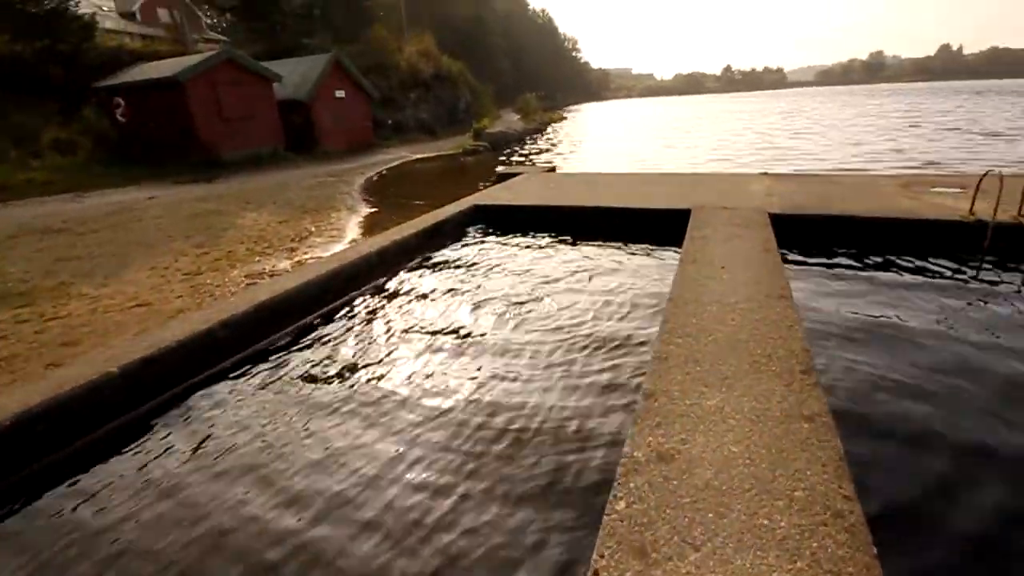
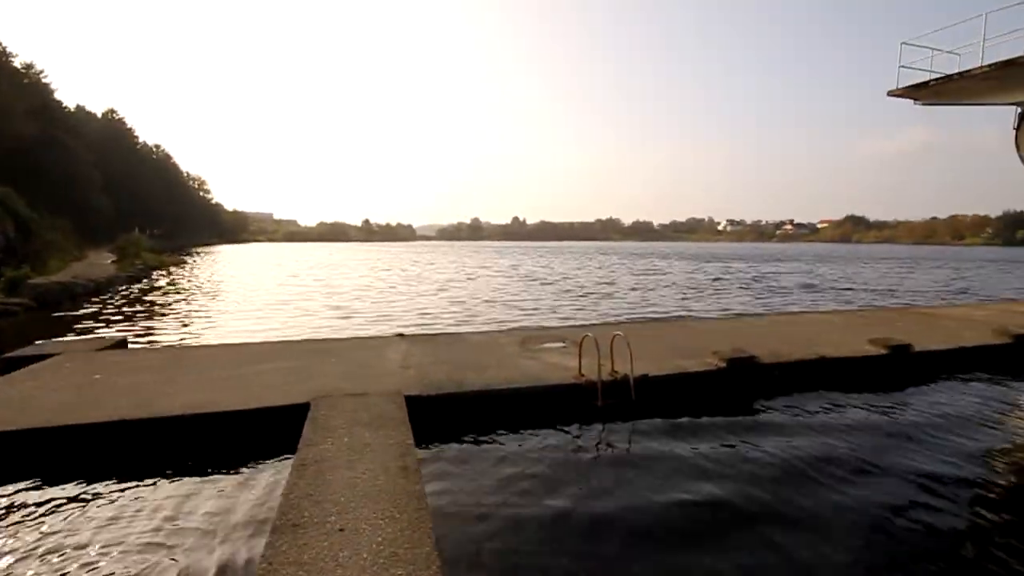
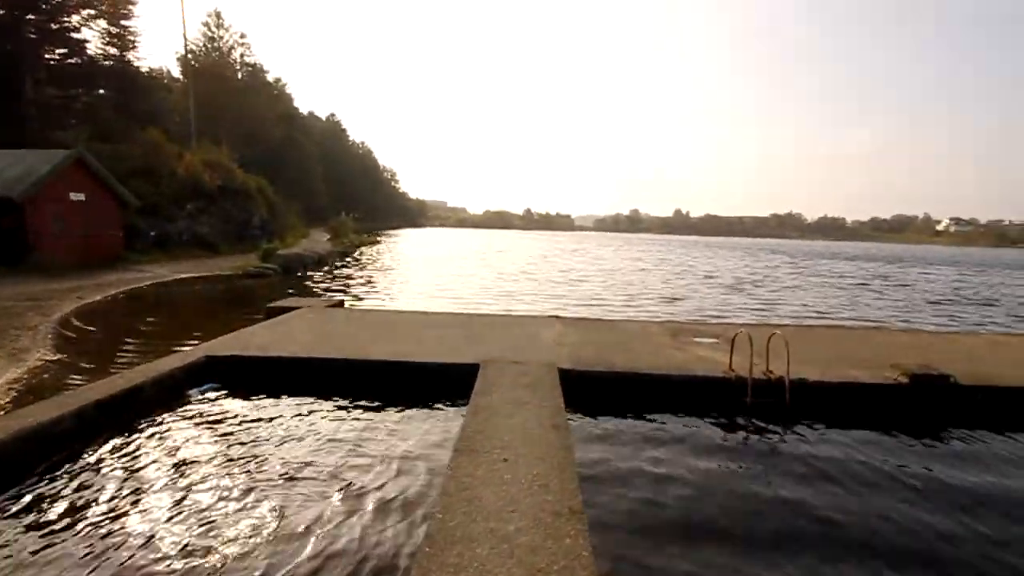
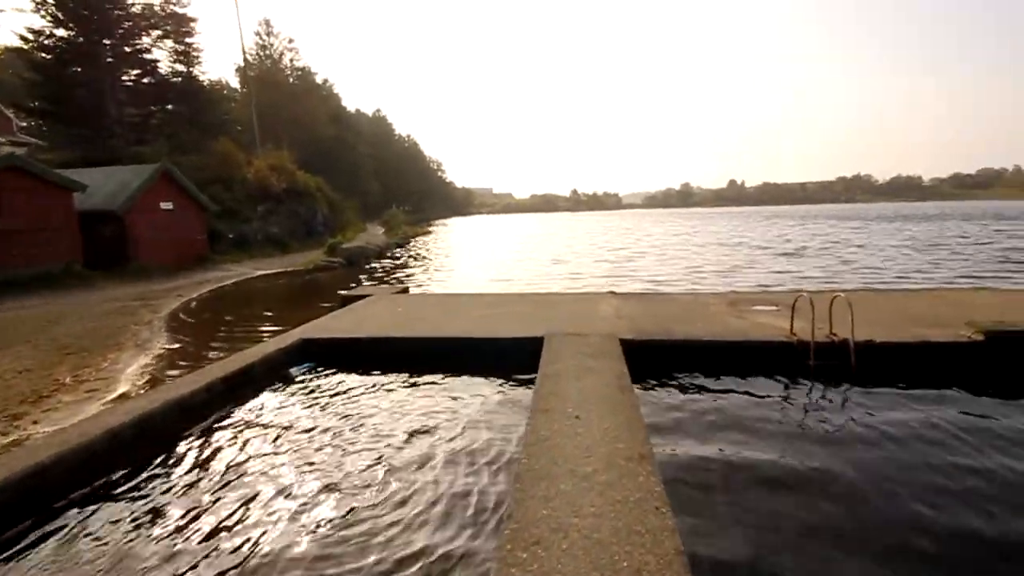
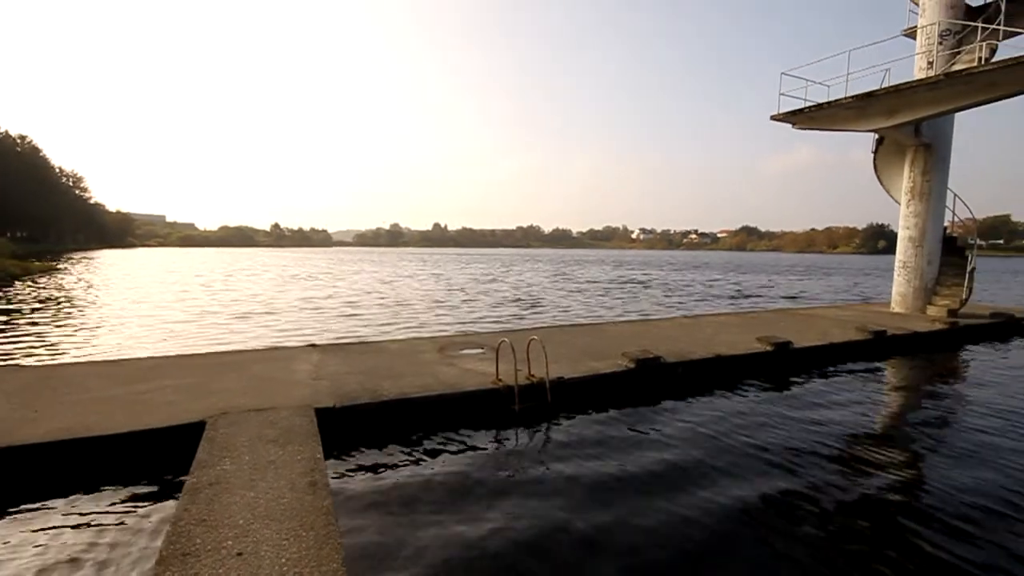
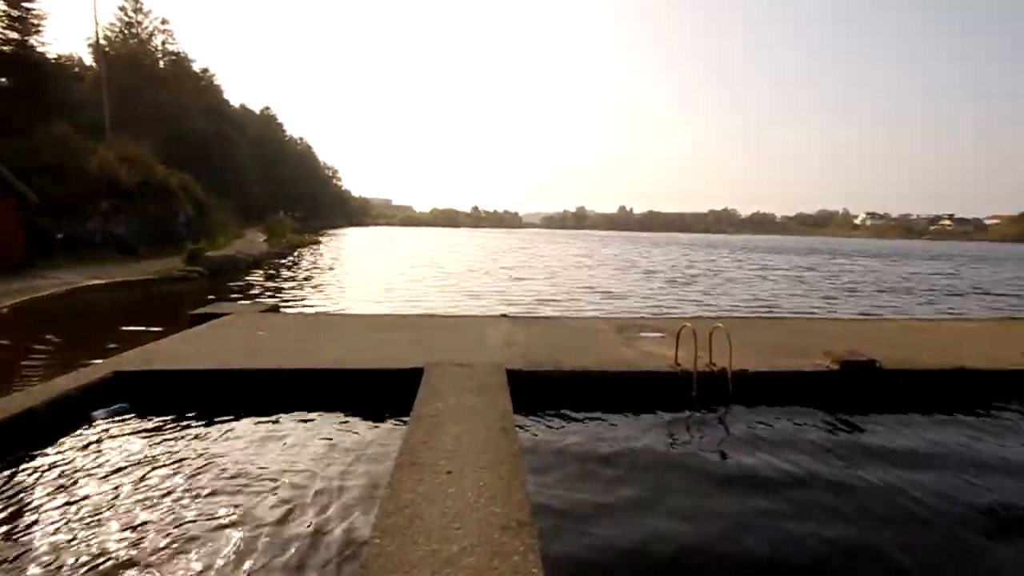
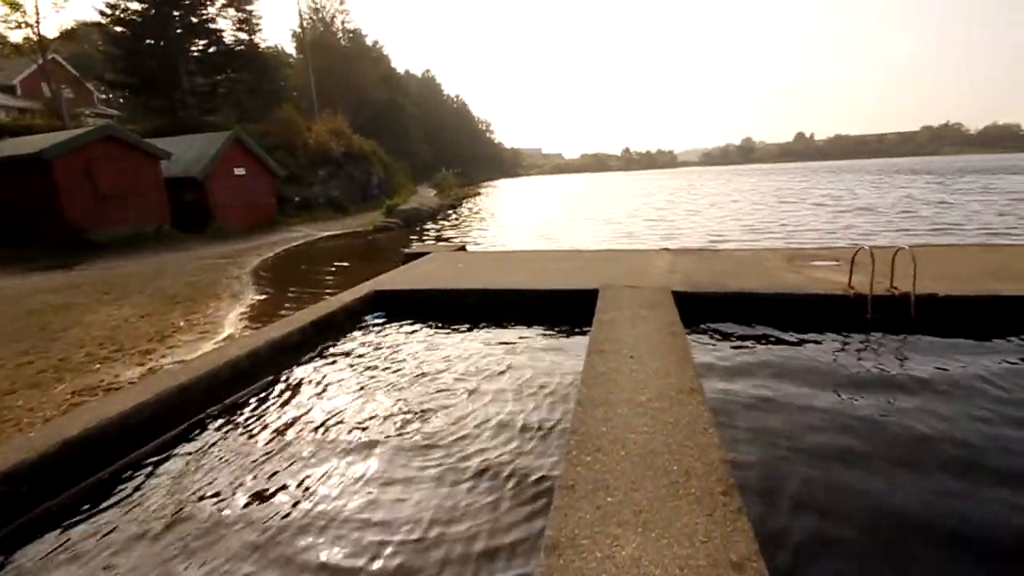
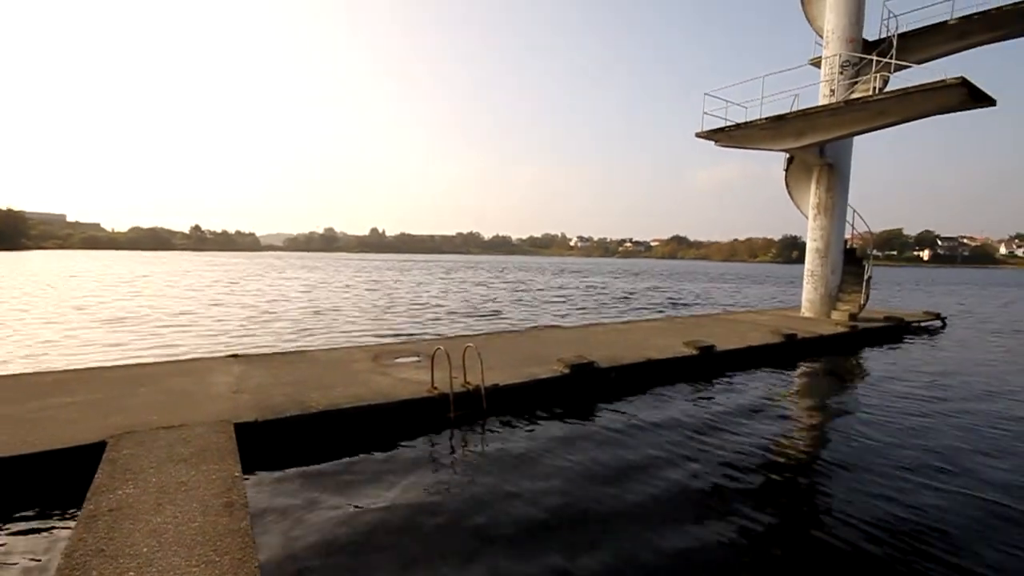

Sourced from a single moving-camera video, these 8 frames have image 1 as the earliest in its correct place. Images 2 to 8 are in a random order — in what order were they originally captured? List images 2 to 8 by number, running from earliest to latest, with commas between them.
7, 4, 3, 6, 2, 5, 8
